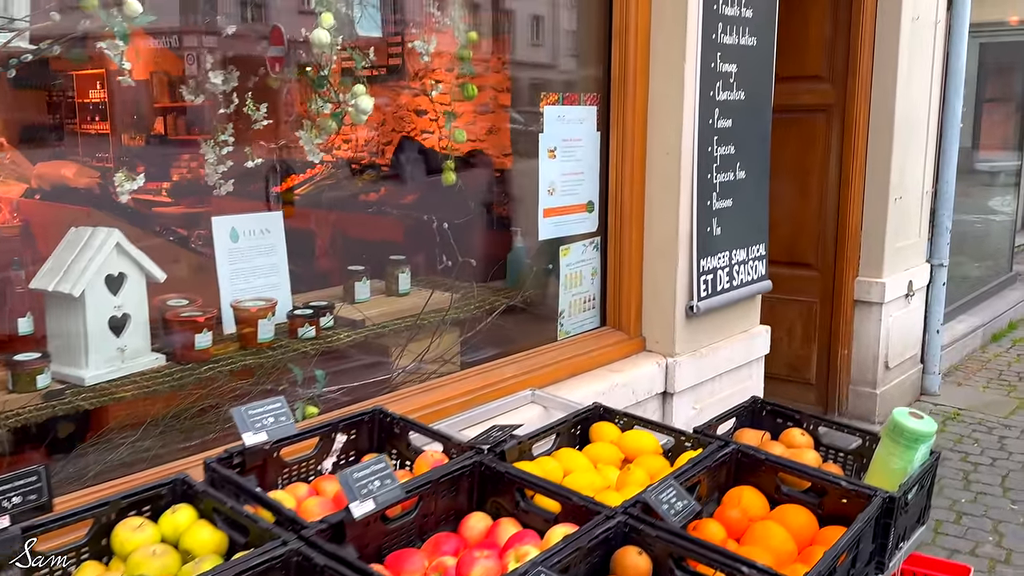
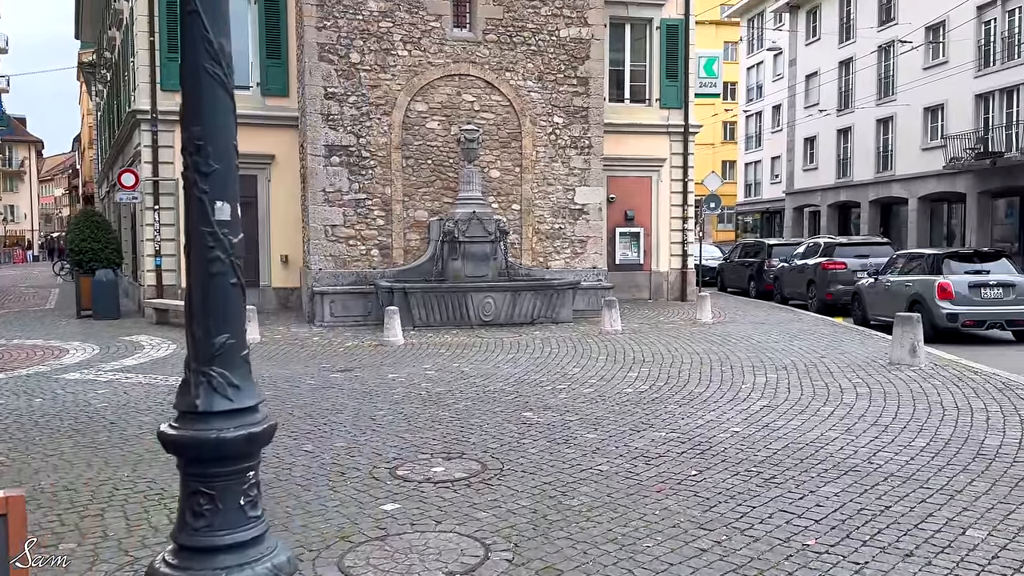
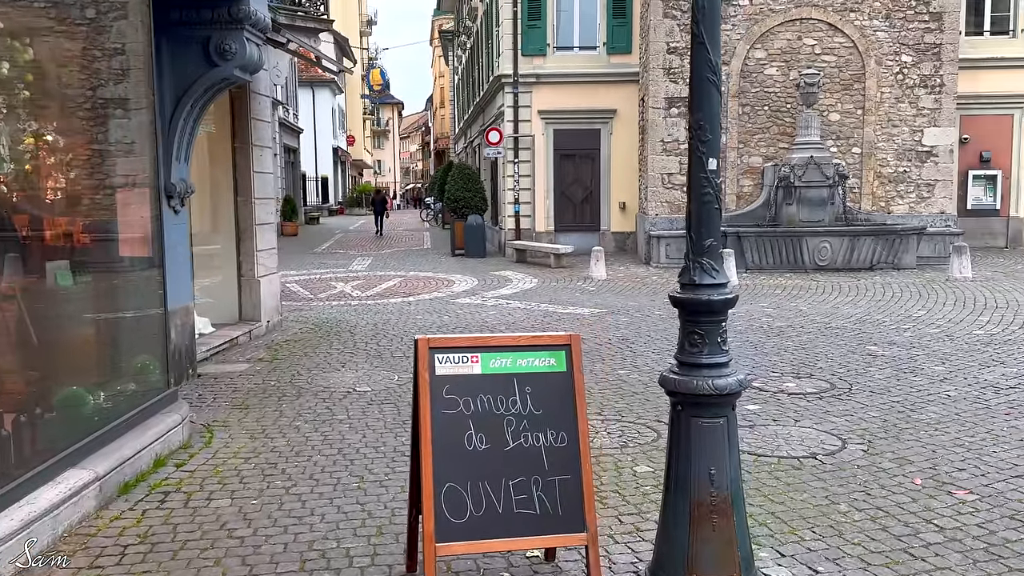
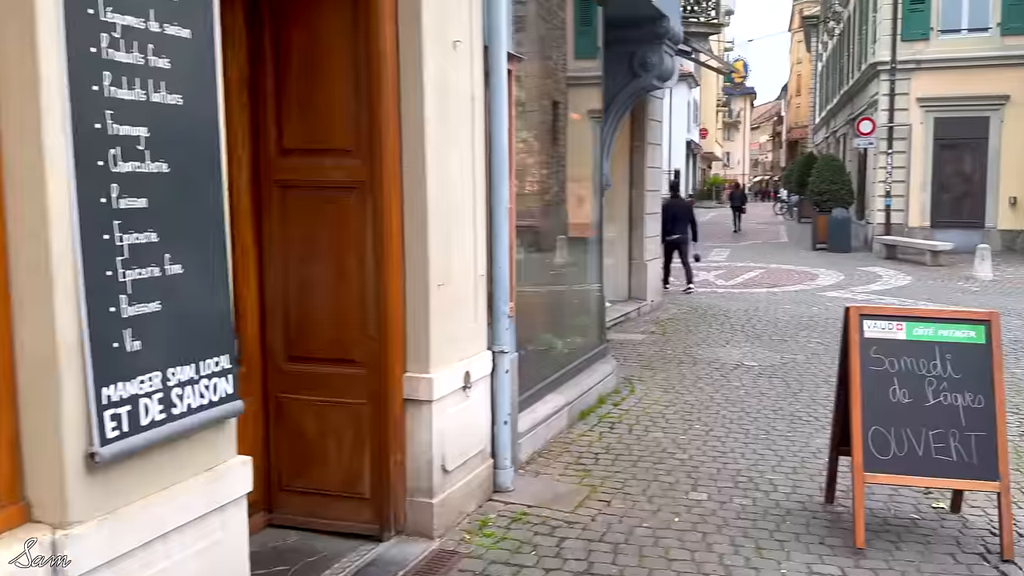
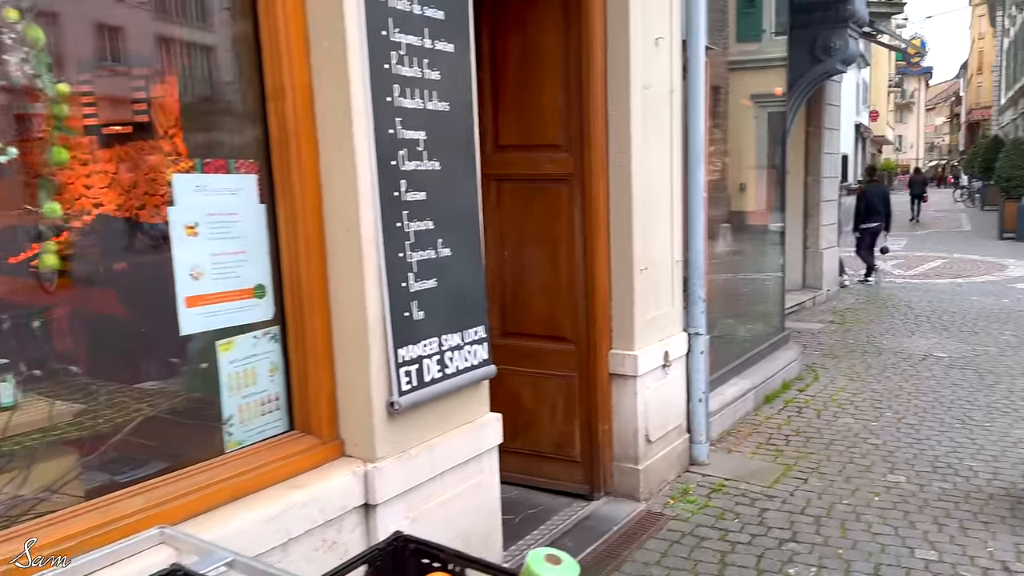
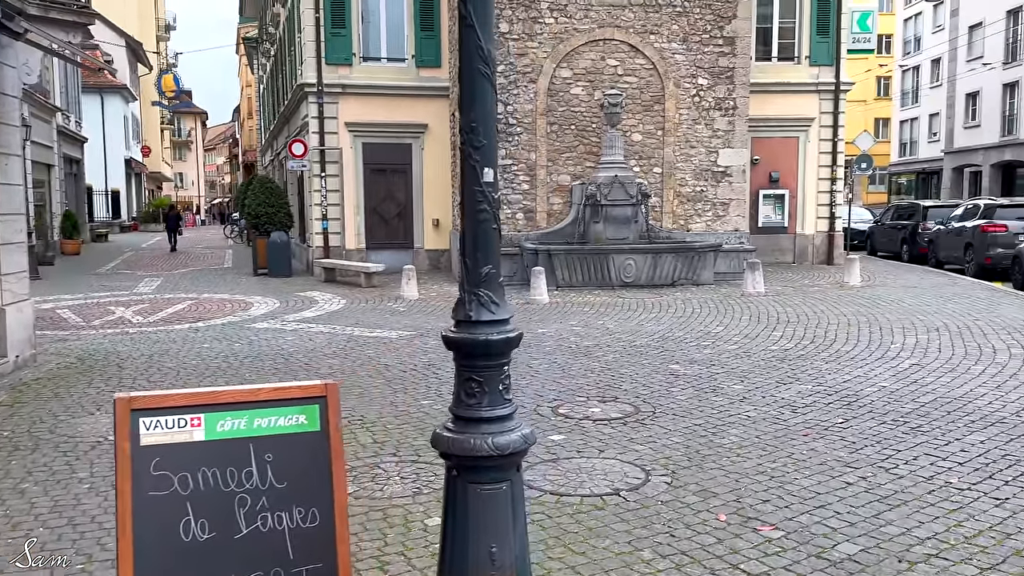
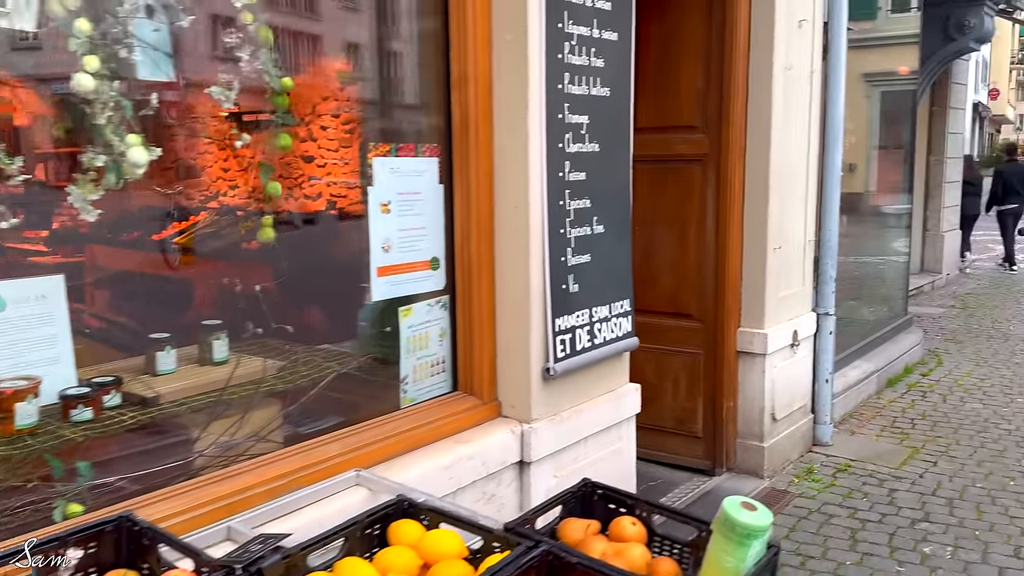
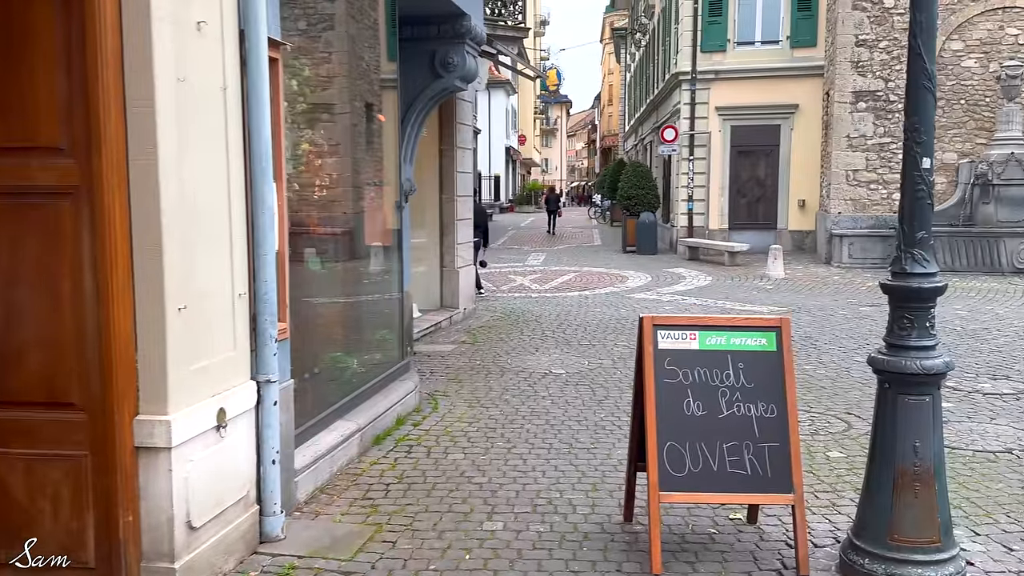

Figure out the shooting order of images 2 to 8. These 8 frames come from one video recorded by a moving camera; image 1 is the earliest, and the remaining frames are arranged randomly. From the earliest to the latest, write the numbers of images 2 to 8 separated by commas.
7, 5, 4, 8, 3, 6, 2
